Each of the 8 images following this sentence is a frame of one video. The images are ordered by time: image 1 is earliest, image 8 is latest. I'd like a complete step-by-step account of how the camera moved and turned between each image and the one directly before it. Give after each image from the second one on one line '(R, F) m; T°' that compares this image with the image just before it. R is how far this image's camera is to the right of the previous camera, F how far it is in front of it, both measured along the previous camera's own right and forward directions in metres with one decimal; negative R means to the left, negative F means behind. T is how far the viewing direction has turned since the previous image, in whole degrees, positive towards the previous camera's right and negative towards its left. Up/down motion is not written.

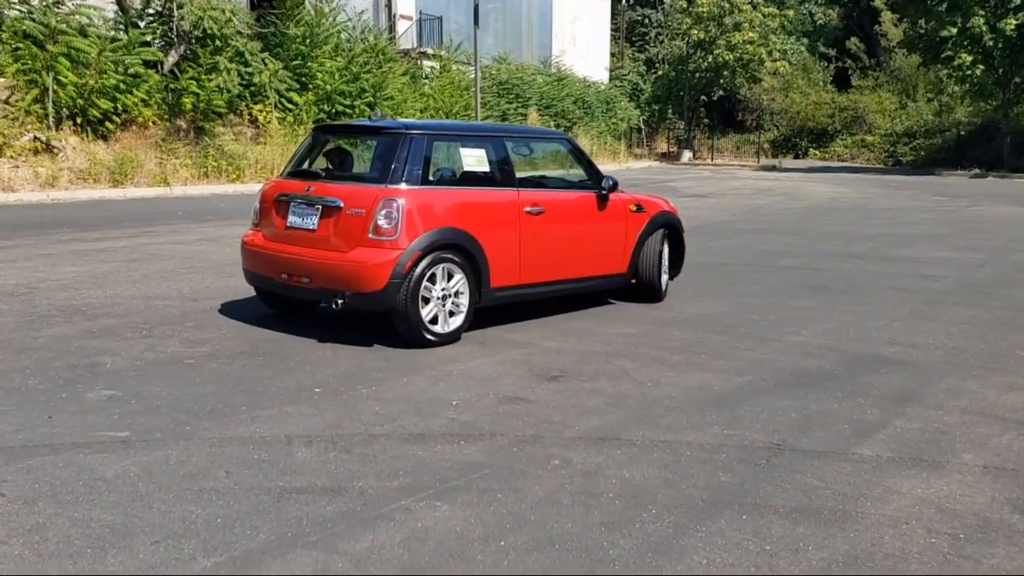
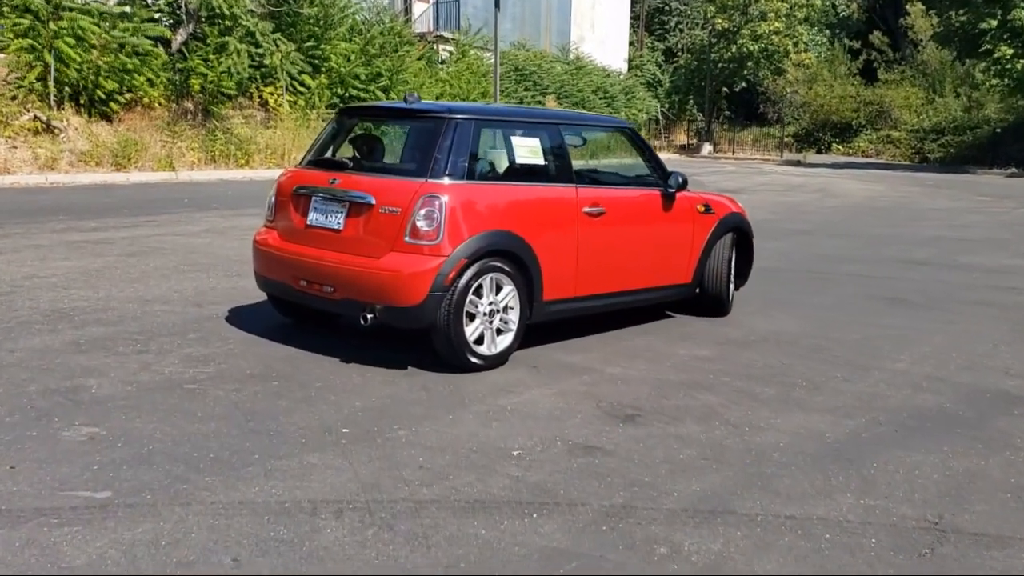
(-0.4, +1.2) m; 0°
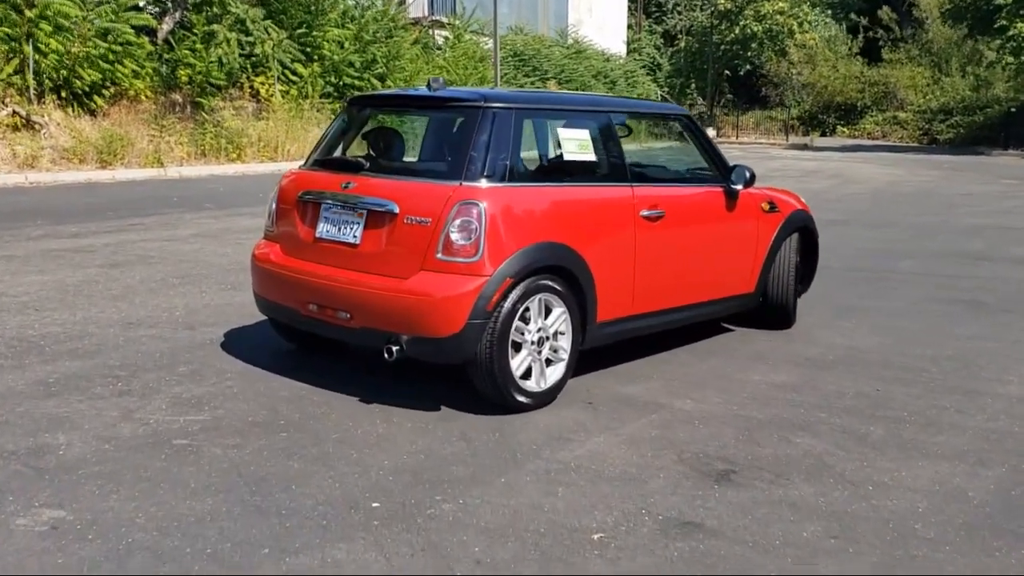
(-0.3, +1.1) m; 0°
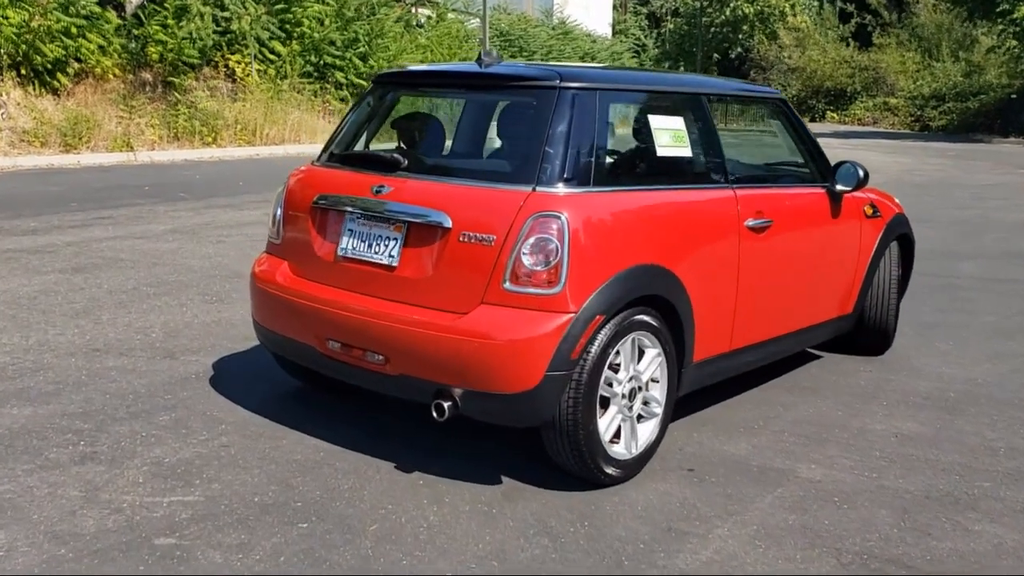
(-0.5, +1.3) m; +2°
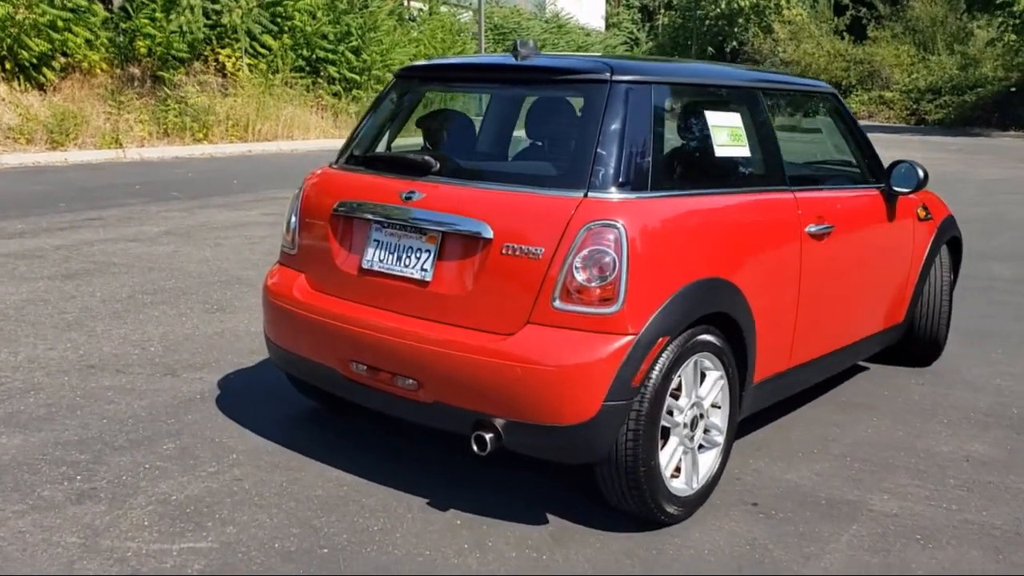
(-0.2, +0.4) m; +1°
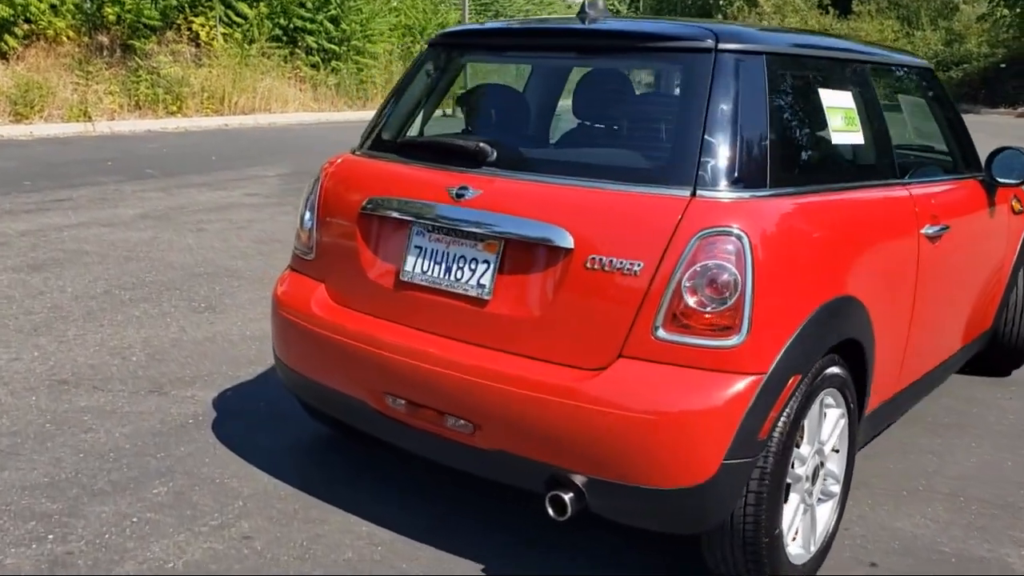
(-0.3, +0.7) m; +2°
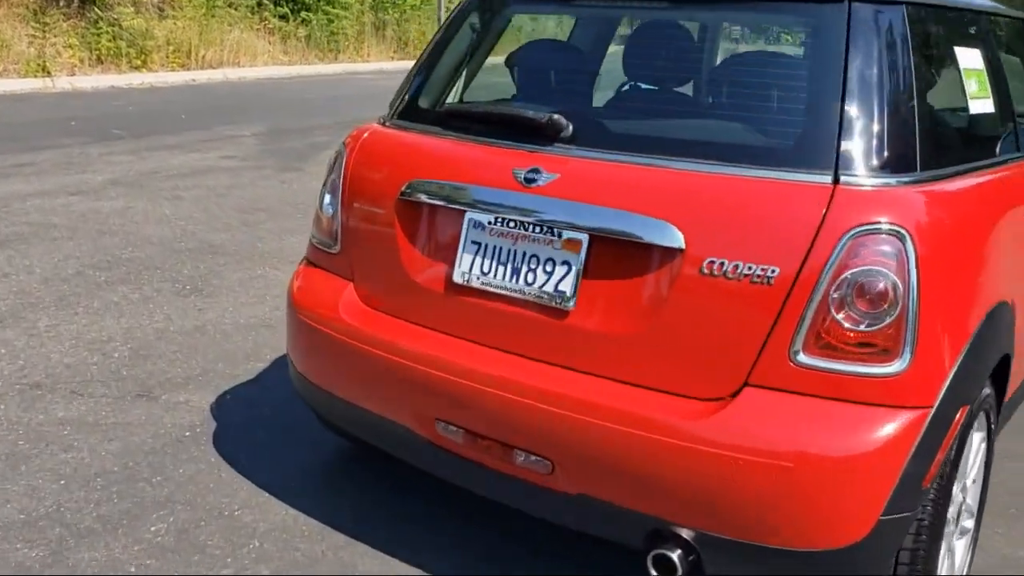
(-0.3, +0.6) m; +2°
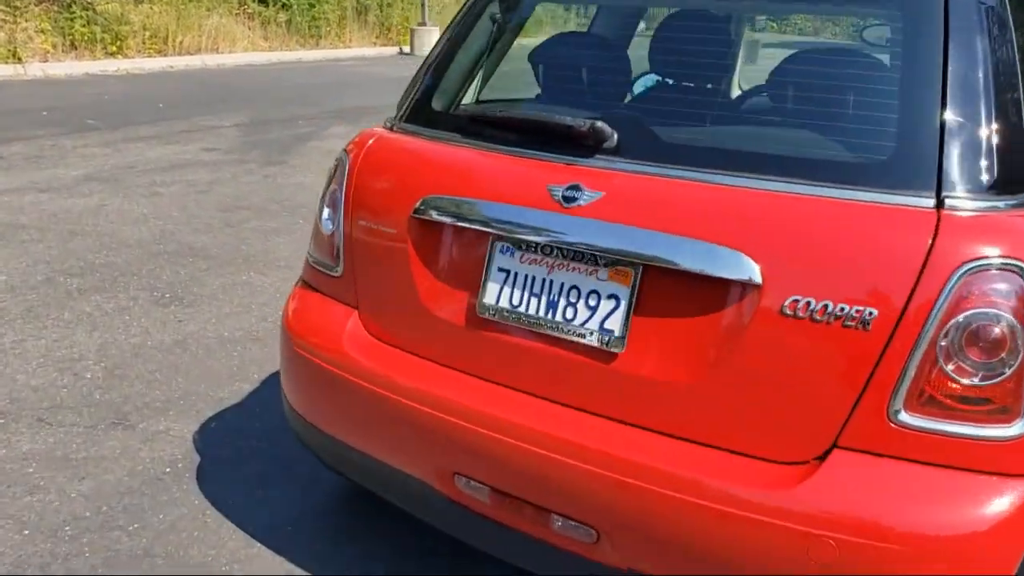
(-0.1, +0.4) m; +1°
